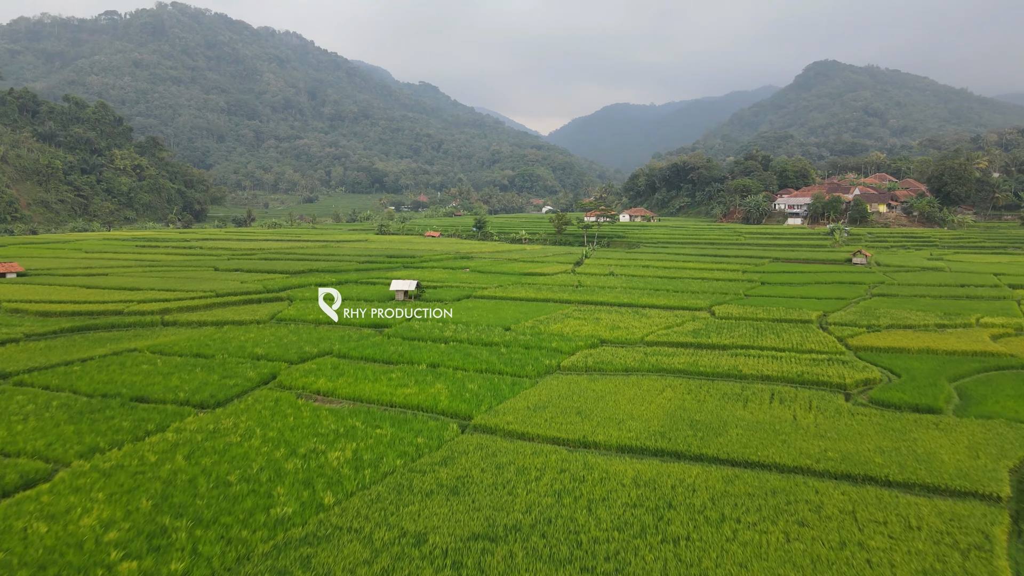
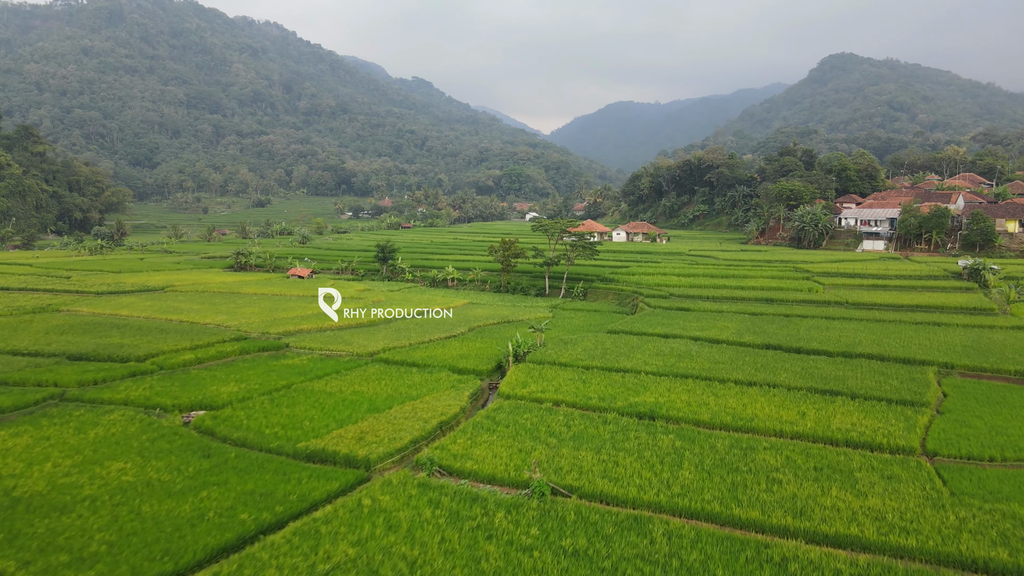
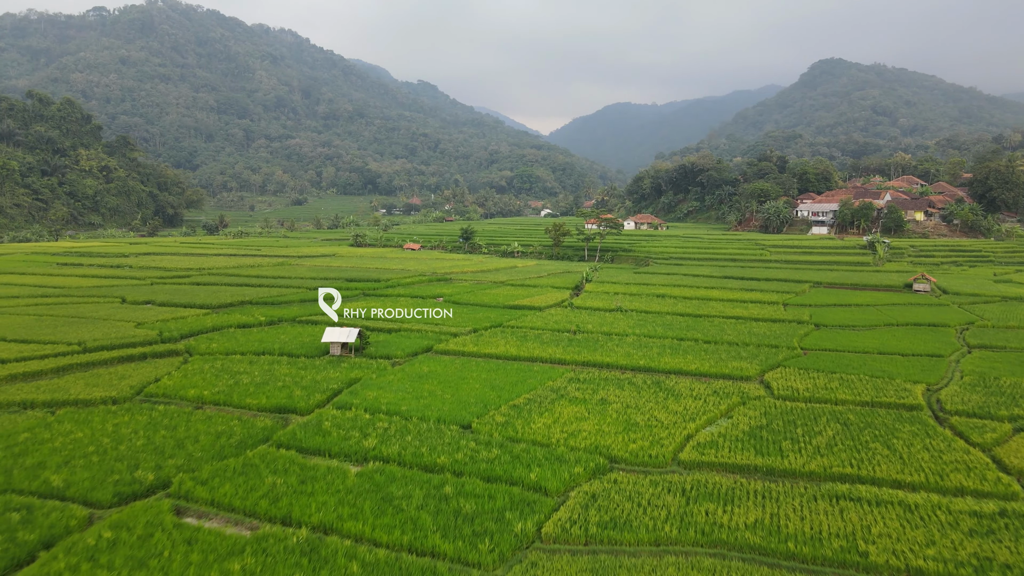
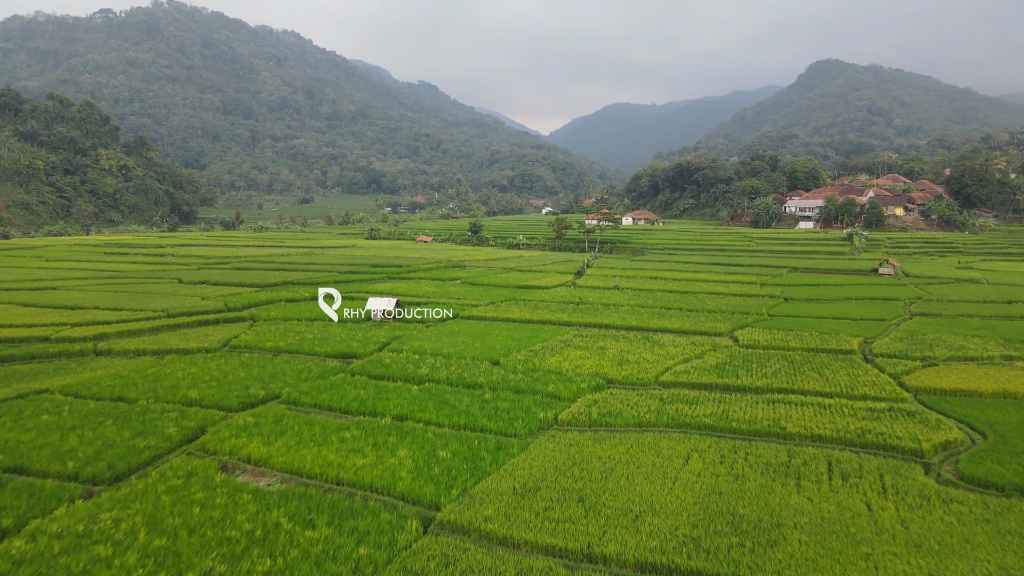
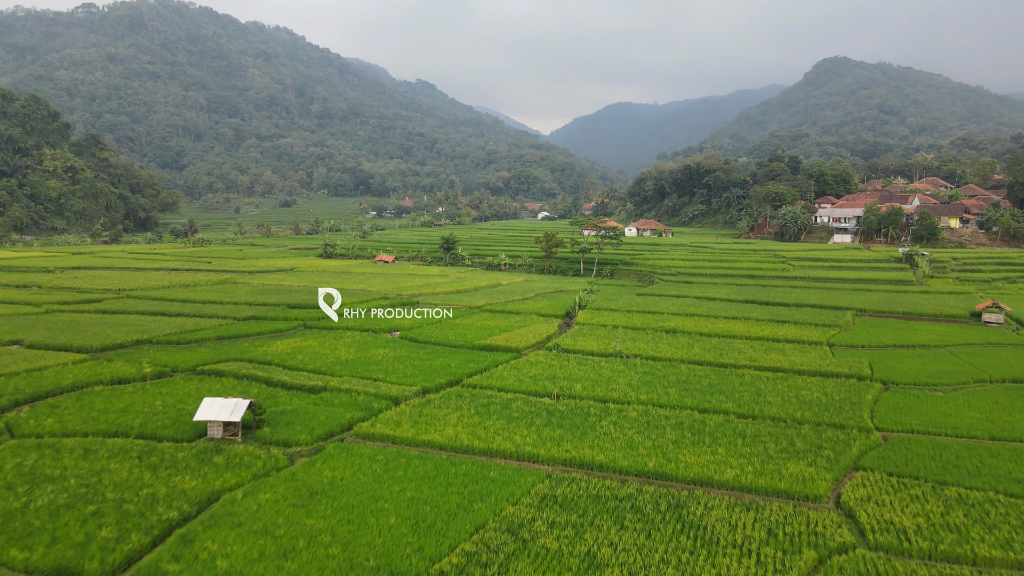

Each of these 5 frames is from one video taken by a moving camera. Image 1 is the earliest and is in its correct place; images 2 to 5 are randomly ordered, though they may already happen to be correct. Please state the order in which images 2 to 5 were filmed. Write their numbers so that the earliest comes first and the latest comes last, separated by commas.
4, 3, 5, 2
